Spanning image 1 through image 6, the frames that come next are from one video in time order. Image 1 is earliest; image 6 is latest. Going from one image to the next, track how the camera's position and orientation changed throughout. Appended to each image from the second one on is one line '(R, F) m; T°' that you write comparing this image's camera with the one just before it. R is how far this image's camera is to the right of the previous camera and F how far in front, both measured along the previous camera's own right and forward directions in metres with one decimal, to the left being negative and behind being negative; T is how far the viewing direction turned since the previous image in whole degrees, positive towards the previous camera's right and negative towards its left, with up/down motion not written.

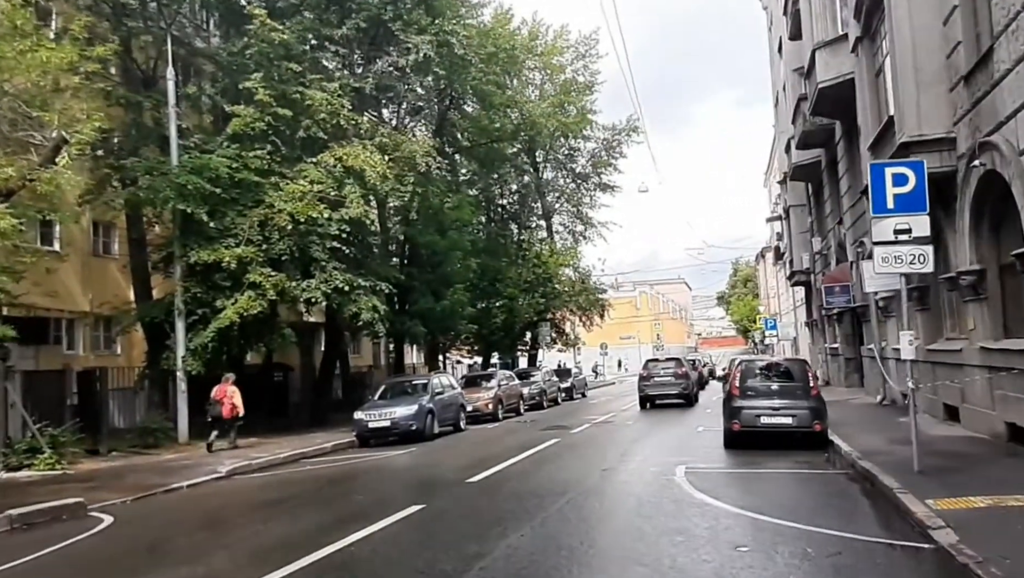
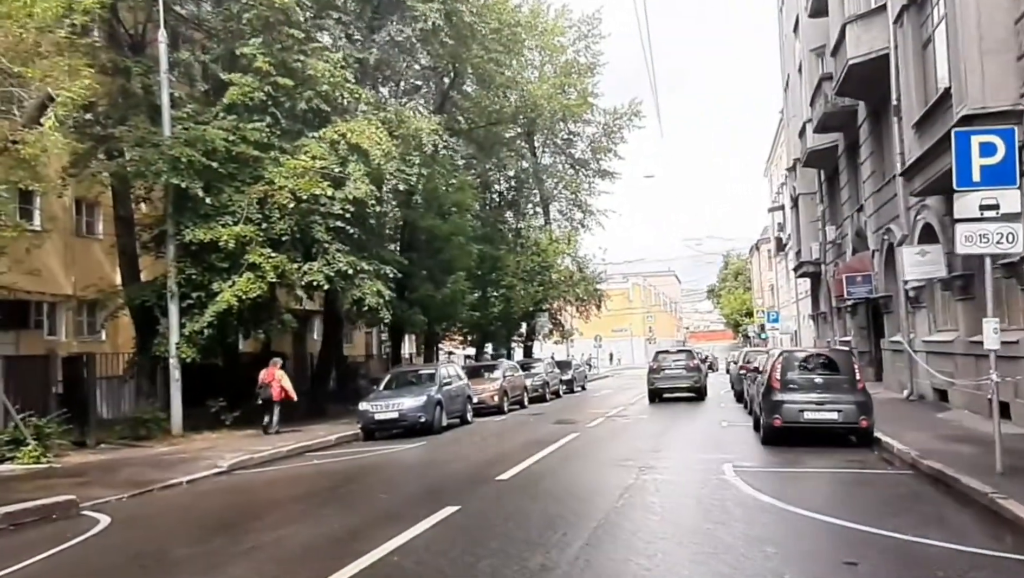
(-0.6, +0.9) m; +1°
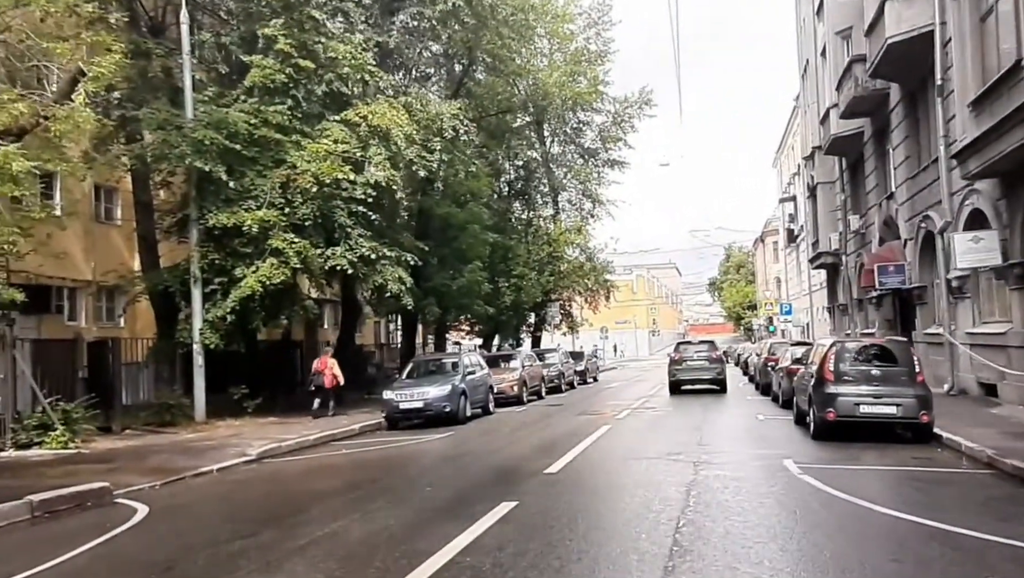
(-0.7, +0.4) m; 0°
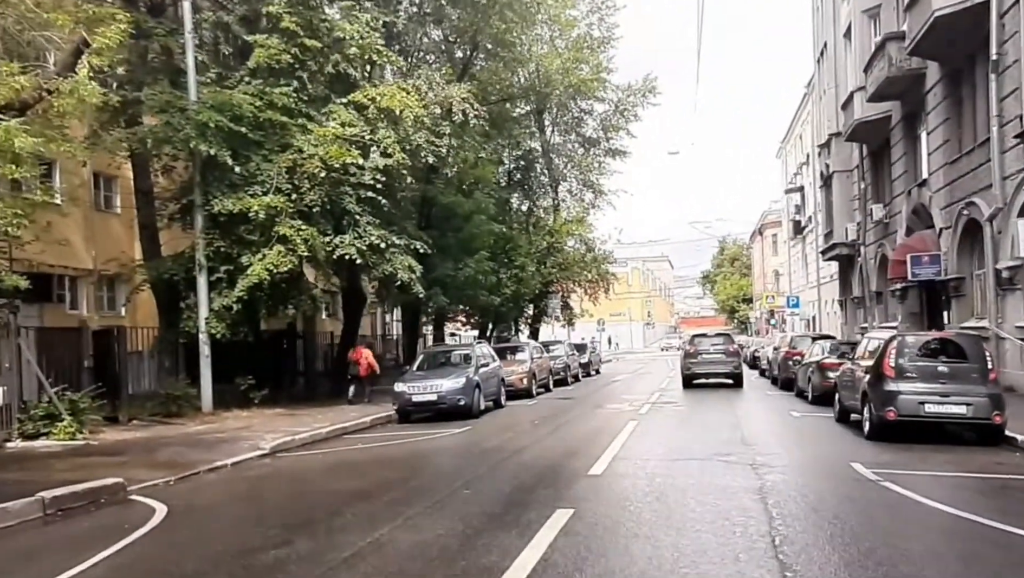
(-0.7, +0.8) m; +1°
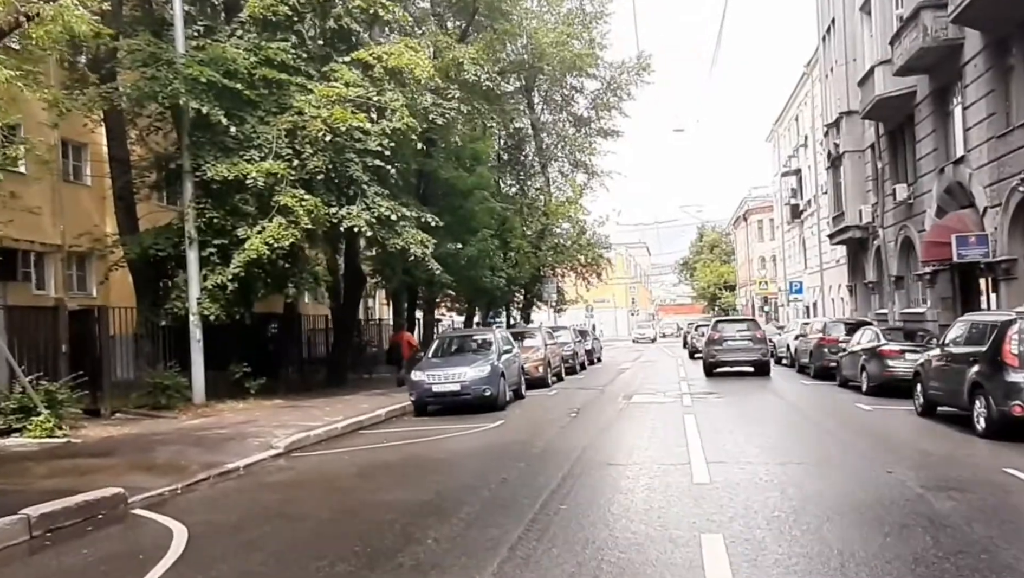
(-1.2, +1.7) m; +2°
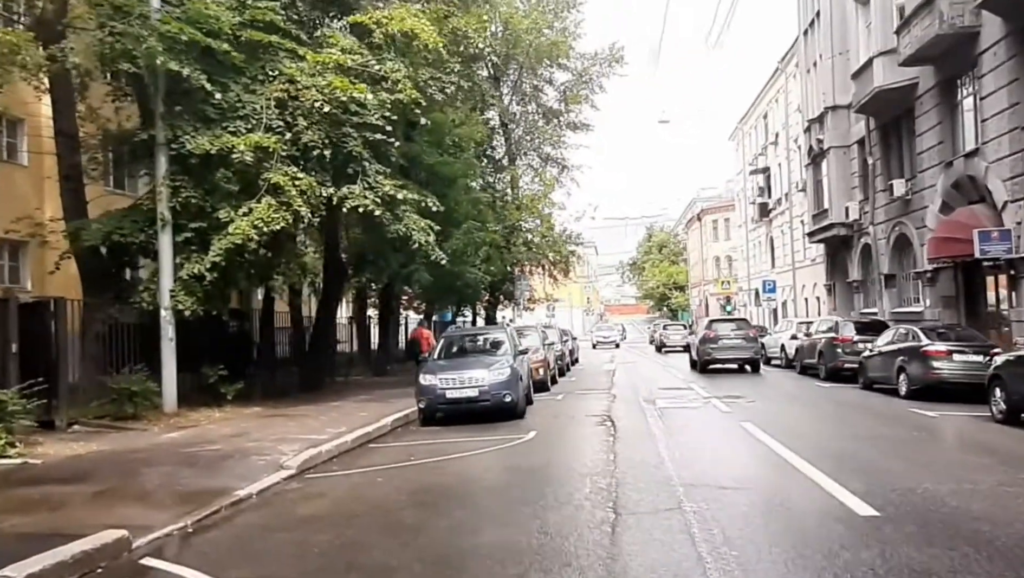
(-1.4, +1.7) m; +4°
